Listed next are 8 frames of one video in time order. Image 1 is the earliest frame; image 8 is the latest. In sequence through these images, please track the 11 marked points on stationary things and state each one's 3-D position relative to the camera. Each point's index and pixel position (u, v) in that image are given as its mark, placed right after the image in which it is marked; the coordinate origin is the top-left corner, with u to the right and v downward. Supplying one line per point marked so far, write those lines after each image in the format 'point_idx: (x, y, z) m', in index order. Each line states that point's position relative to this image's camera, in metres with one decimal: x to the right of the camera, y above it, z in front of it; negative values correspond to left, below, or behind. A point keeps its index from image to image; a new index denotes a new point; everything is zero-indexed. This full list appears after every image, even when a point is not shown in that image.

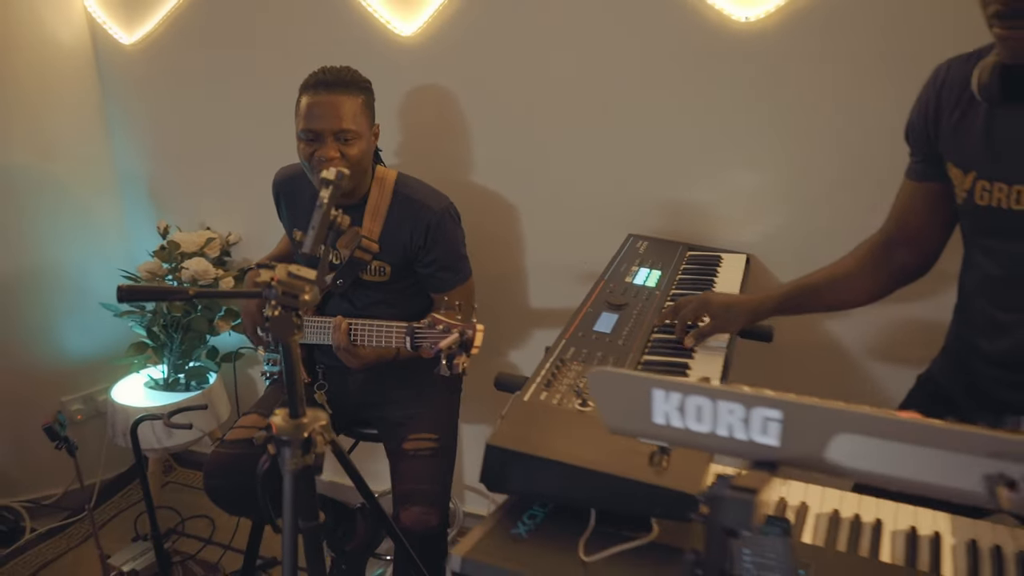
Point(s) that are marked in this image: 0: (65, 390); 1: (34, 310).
0: (-1.3, -0.3, +2.3) m
1: (-1.3, -0.1, +2.2) m
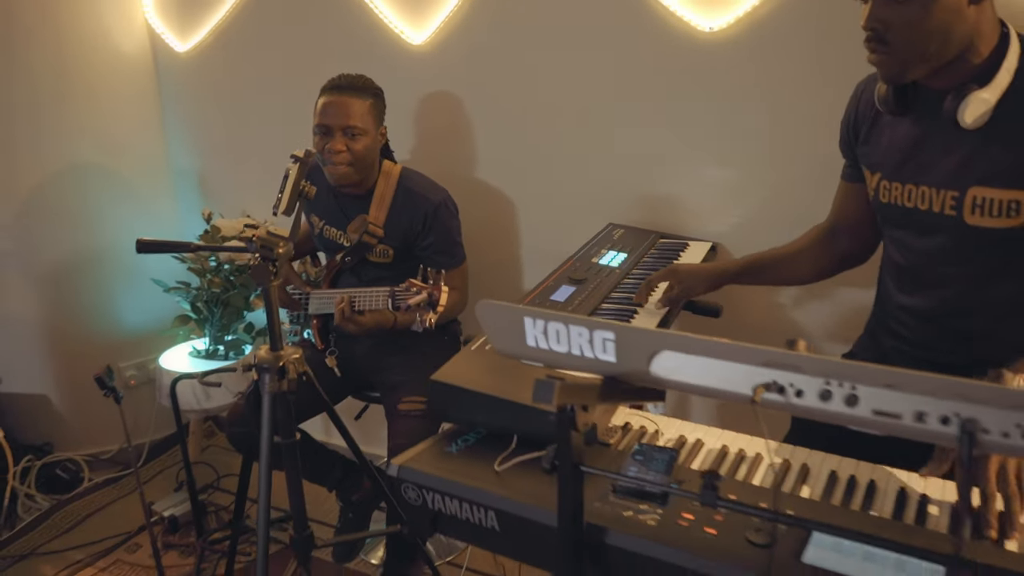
0: (-1.3, -0.2, +2.6) m
1: (-1.3, 0.0, +2.5) m
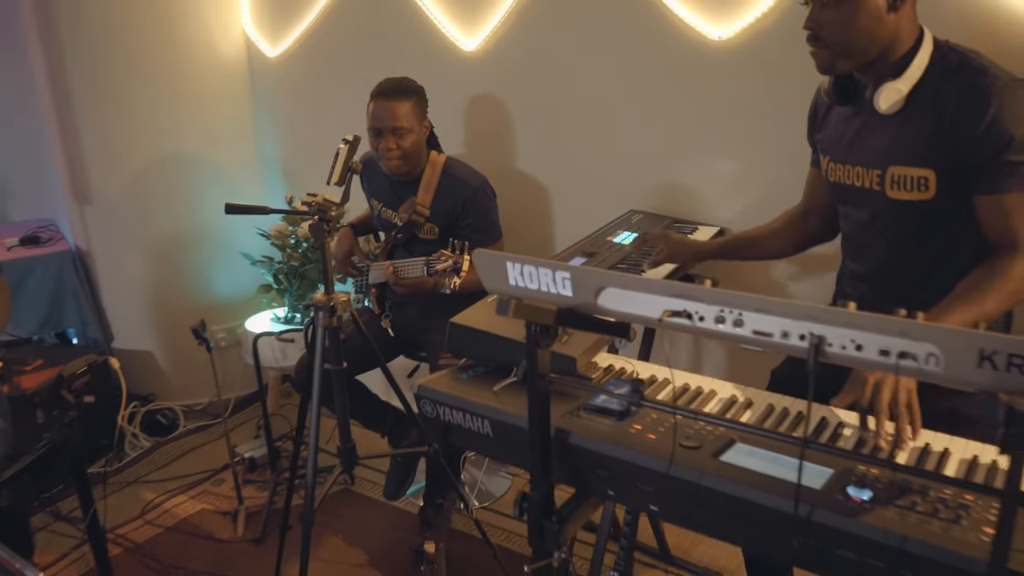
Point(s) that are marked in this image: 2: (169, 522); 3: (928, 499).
0: (-1.1, -0.1, +3.0) m
1: (-1.1, +0.1, +2.9) m
2: (-1.0, -0.7, +2.5) m
3: (+0.5, -0.3, +1.0) m
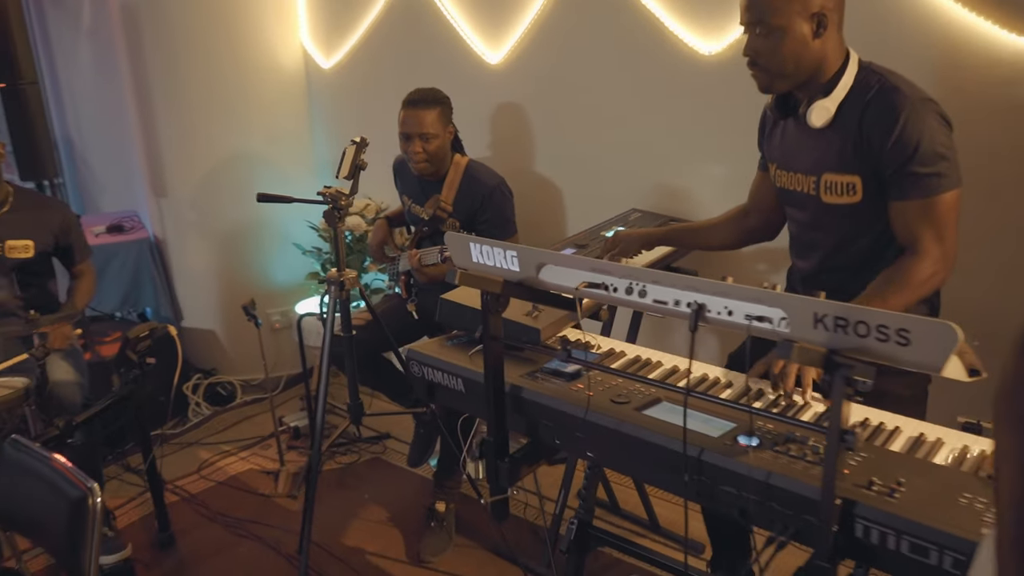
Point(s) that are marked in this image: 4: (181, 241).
0: (-1.0, -0.1, +3.4) m
1: (-1.0, +0.2, +3.3) m
2: (-1.0, -0.6, +2.8) m
3: (+0.4, -0.2, +1.2) m
4: (-1.3, +0.2, +3.3) m
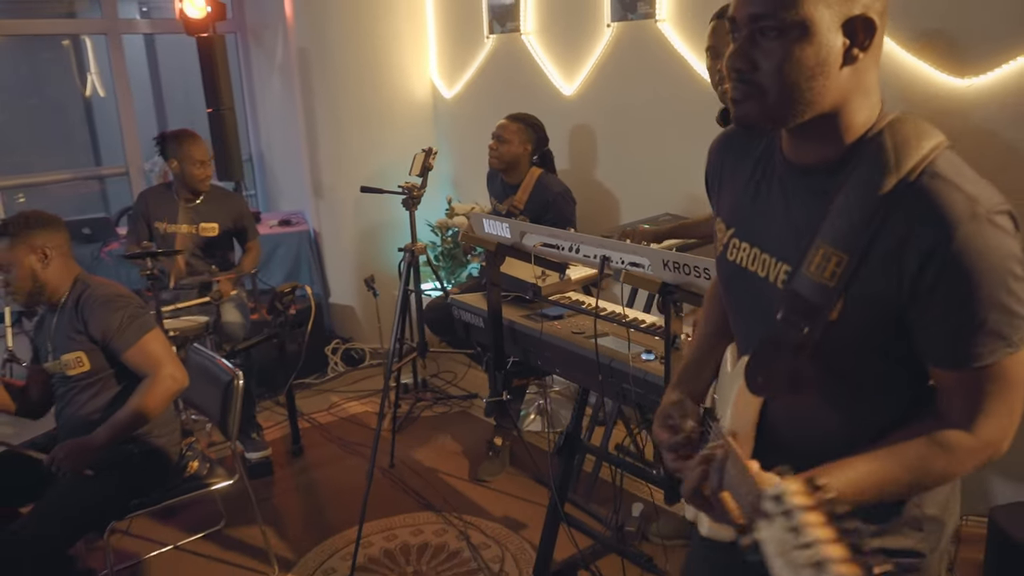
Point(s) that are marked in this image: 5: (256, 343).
0: (-0.6, 0.0, +4.2) m
1: (-0.6, +0.2, +4.1) m
2: (-0.7, -0.5, +3.6) m
3: (+0.4, -0.2, +1.8) m
4: (-0.9, +0.3, +4.1) m
5: (-1.0, -0.2, +3.1) m
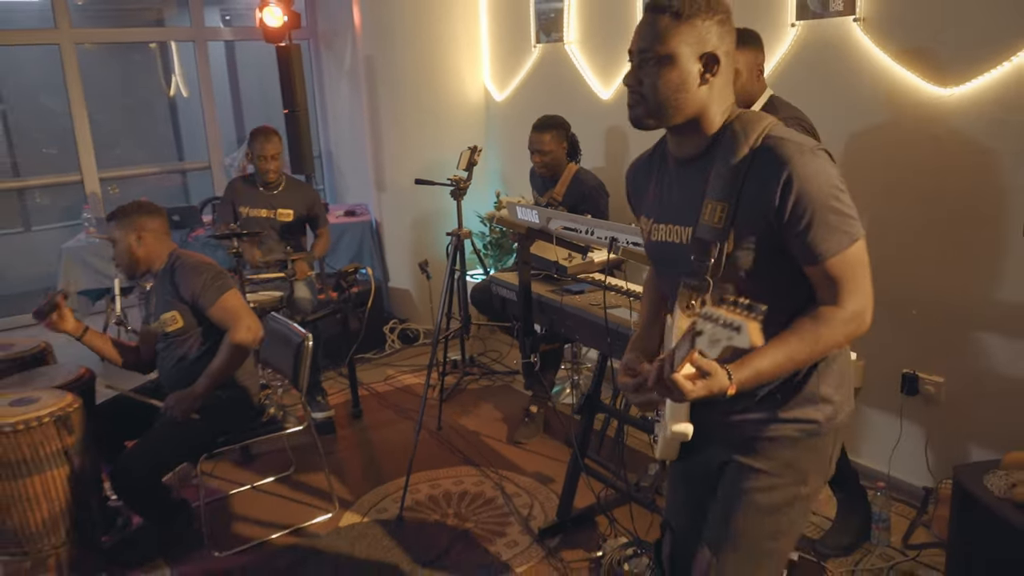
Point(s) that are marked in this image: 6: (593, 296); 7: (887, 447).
0: (-0.4, +0.1, +4.6) m
1: (-0.4, +0.3, +4.5) m
2: (-0.6, -0.5, +4.0) m
3: (+0.4, -0.1, +2.1) m
4: (-0.7, +0.4, +4.5) m
5: (-0.8, -0.1, +3.5) m
6: (+0.2, 0.0, +2.4) m
7: (+1.3, -0.5, +2.8) m
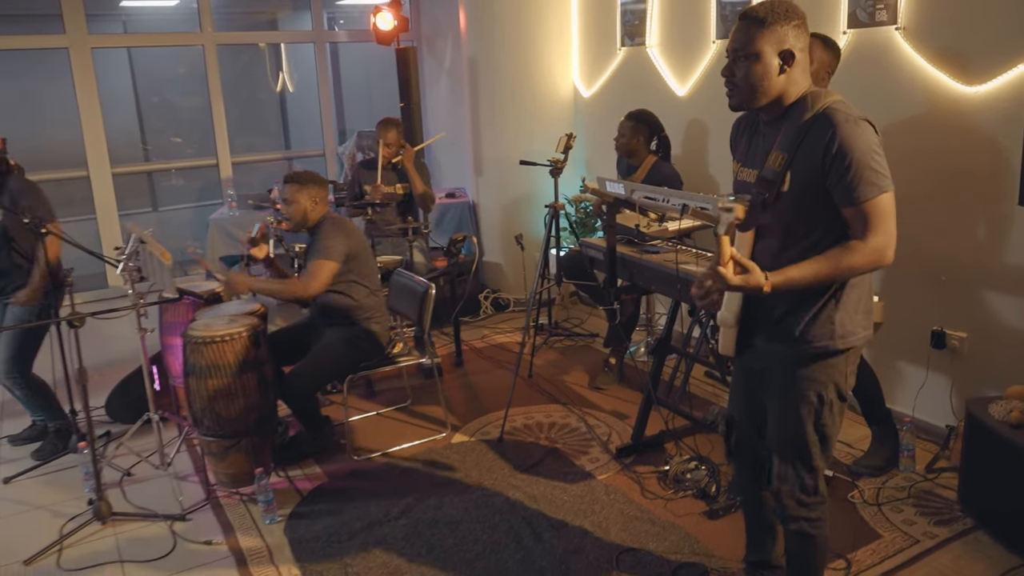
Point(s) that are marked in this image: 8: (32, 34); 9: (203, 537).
0: (+0.1, +0.2, +5.2) m
1: (+0.1, +0.5, +5.1) m
2: (-0.1, -0.3, +4.6) m
3: (+0.7, 0.0, +2.7) m
4: (-0.2, +0.5, +5.2) m
5: (-0.4, 0.0, +4.2) m
6: (+0.6, +0.1, +3.0) m
7: (+1.6, -0.4, +3.2) m
8: (-3.3, +1.8, +5.7) m
9: (-1.1, -0.8, +2.8) m
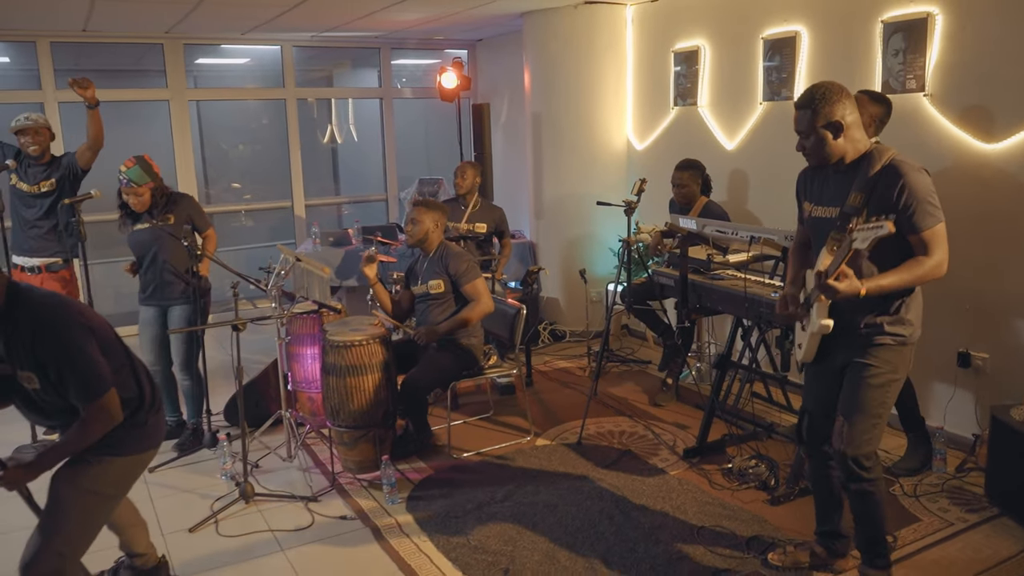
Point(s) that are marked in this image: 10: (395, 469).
0: (+0.5, 0.0, +5.7) m
1: (+0.5, +0.3, +5.6) m
2: (+0.3, -0.5, +5.1) m
3: (+1.1, 0.0, +3.2) m
4: (+0.2, +0.3, +5.7) m
5: (0.0, -0.1, +4.7) m
6: (+0.9, 0.0, +3.5) m
7: (+2.0, -0.5, +3.7) m
8: (-2.9, +1.6, +6.4) m
9: (-0.7, -0.9, +3.3) m
10: (-0.5, -0.8, +3.7) m
